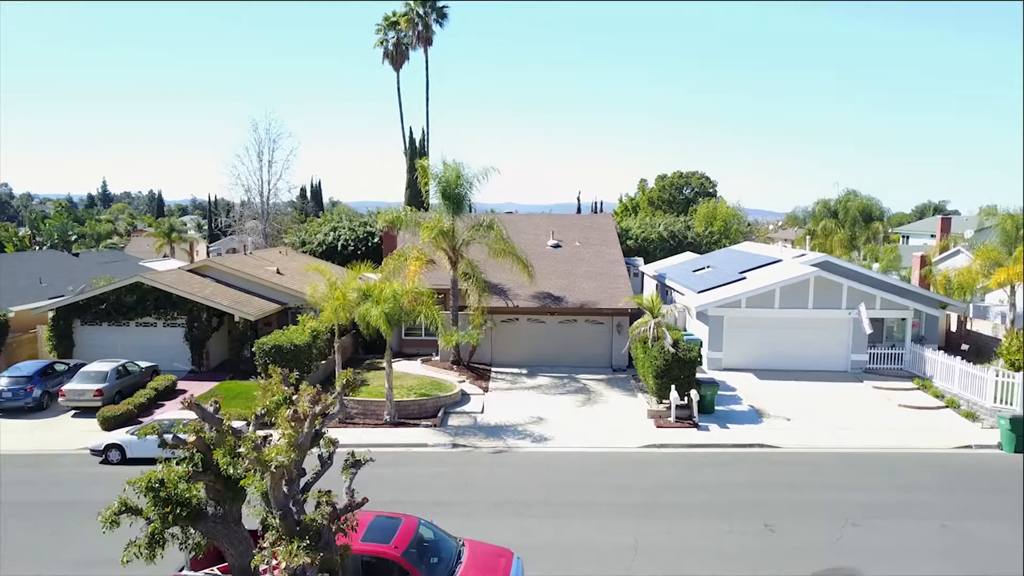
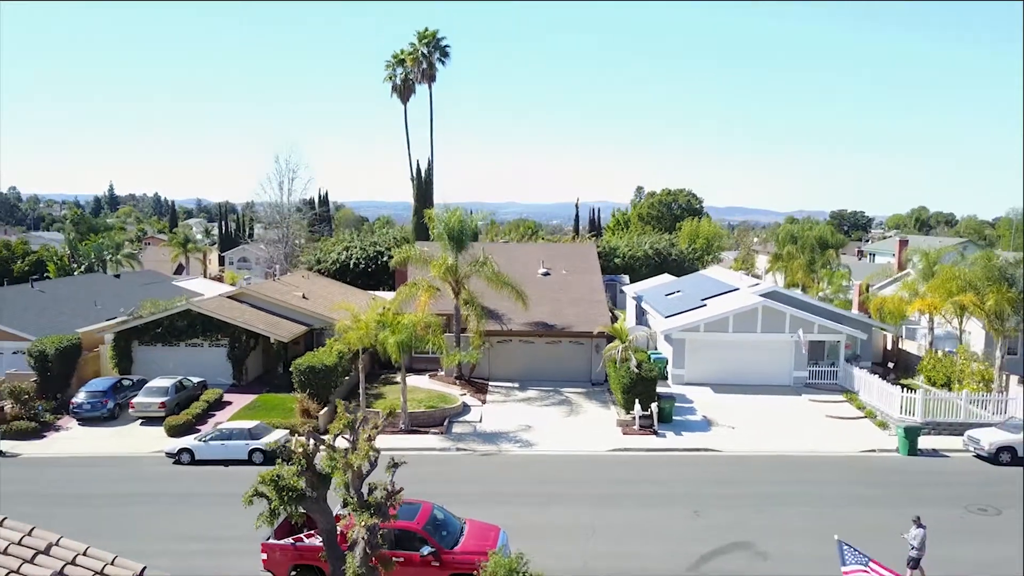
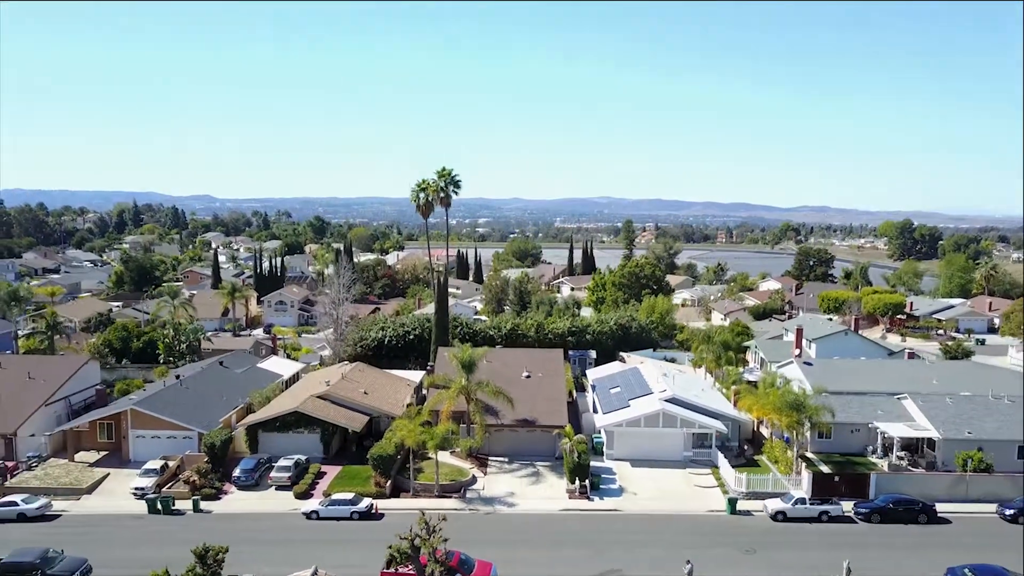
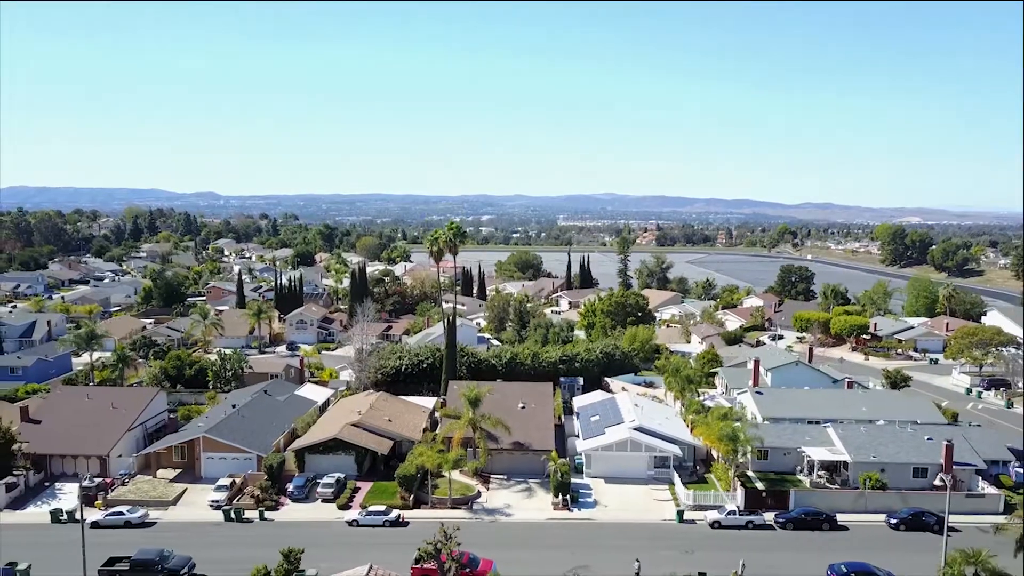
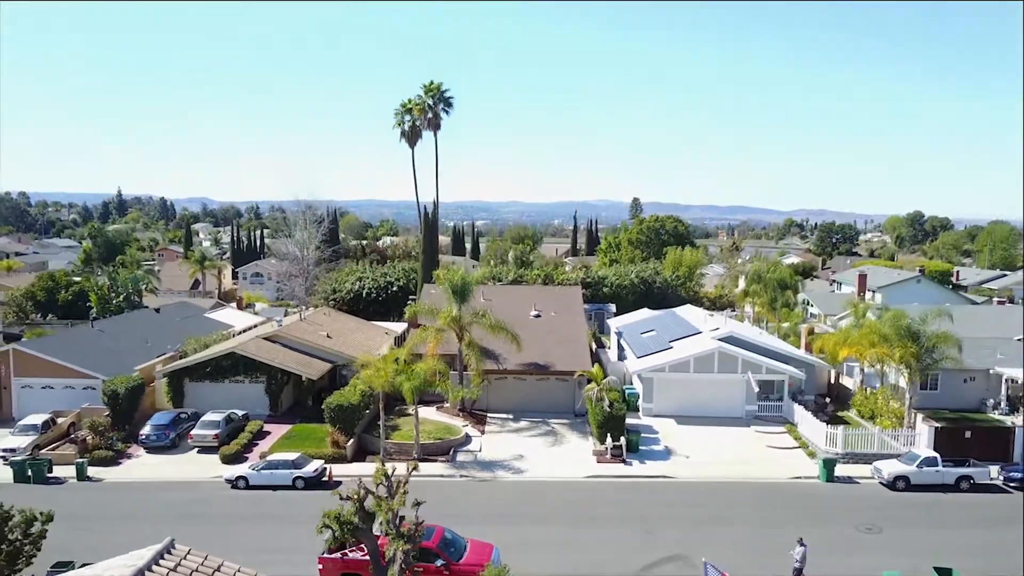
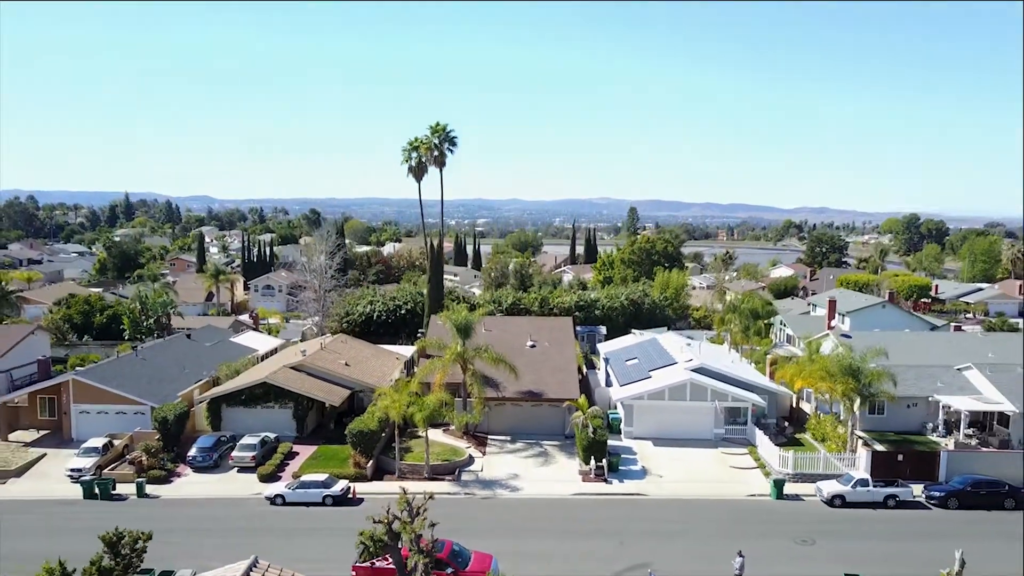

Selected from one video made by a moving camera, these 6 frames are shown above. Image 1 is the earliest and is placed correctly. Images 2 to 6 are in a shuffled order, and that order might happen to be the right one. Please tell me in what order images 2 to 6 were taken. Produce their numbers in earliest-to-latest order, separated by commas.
2, 5, 6, 3, 4
